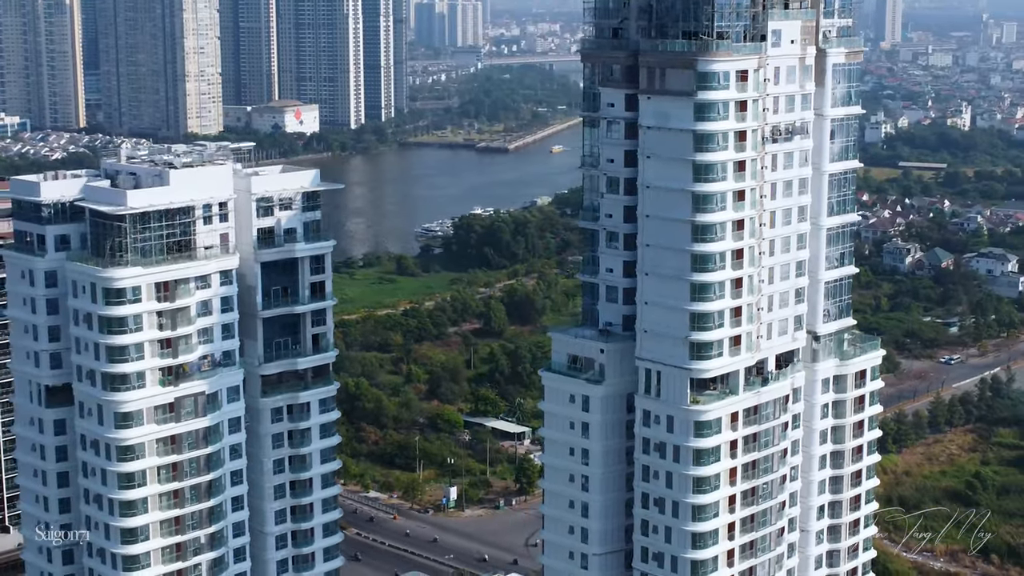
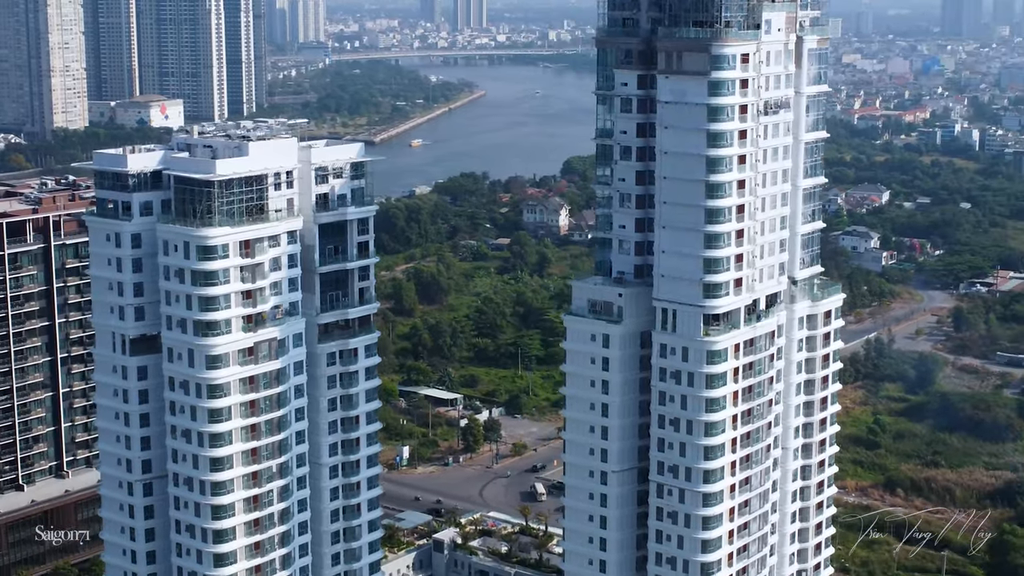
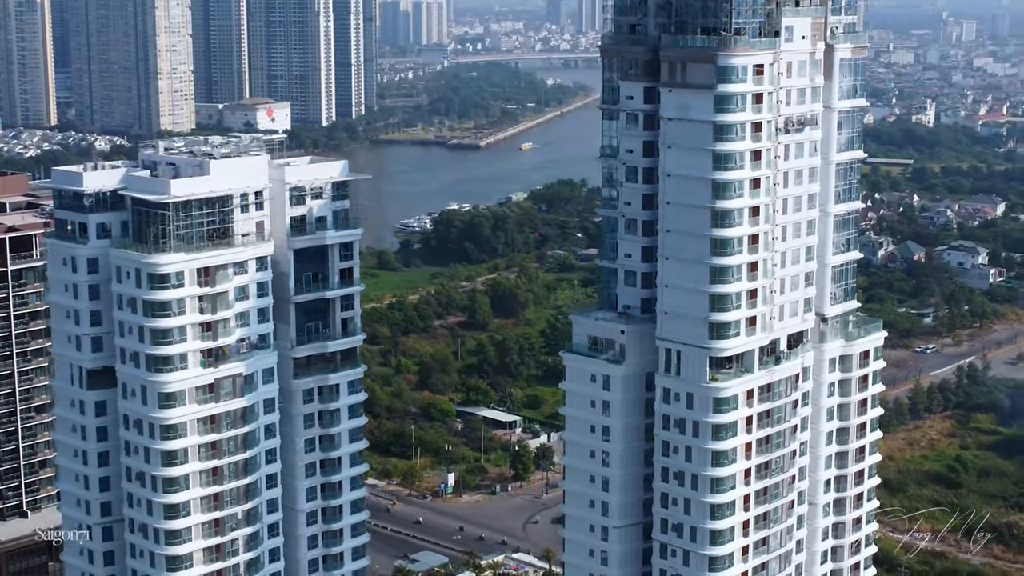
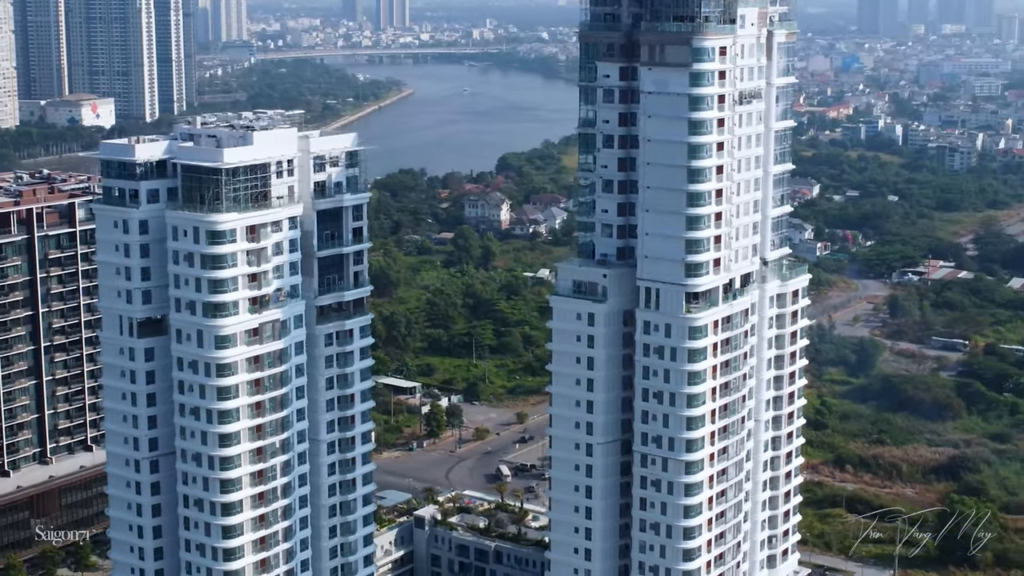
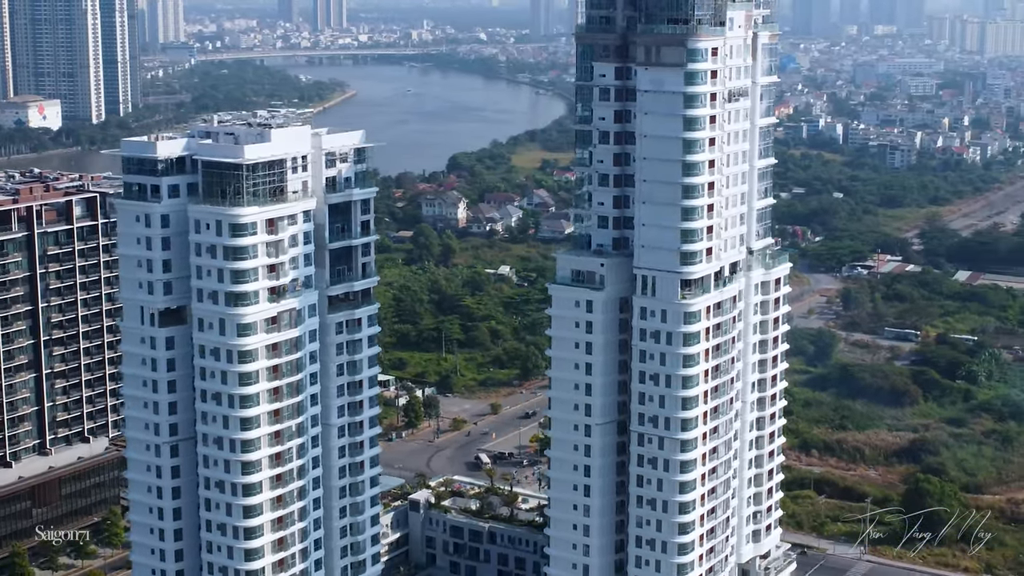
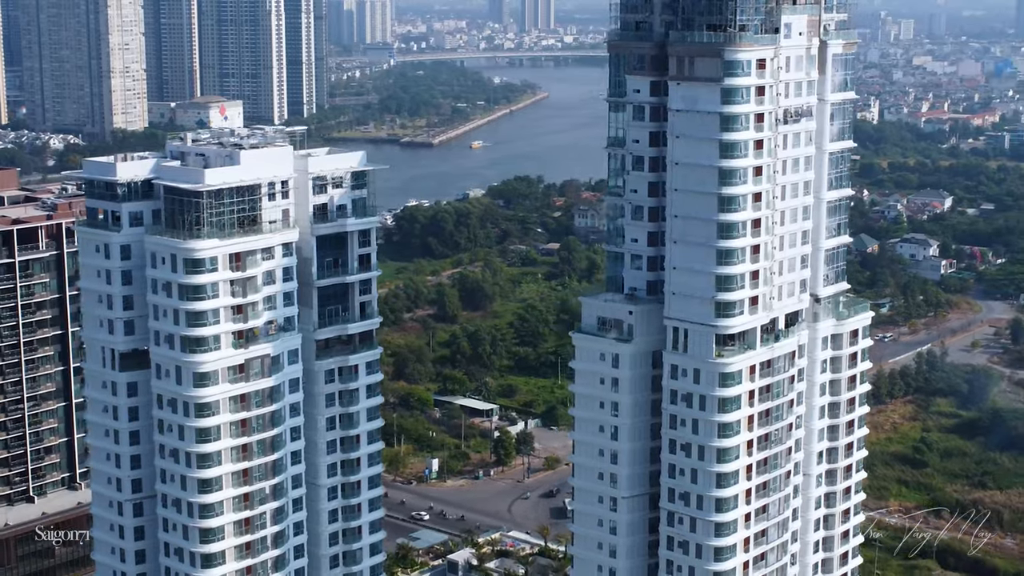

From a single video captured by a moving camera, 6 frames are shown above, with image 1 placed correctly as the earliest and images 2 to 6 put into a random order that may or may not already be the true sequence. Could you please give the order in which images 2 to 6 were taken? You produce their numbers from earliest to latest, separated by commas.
3, 6, 2, 4, 5
